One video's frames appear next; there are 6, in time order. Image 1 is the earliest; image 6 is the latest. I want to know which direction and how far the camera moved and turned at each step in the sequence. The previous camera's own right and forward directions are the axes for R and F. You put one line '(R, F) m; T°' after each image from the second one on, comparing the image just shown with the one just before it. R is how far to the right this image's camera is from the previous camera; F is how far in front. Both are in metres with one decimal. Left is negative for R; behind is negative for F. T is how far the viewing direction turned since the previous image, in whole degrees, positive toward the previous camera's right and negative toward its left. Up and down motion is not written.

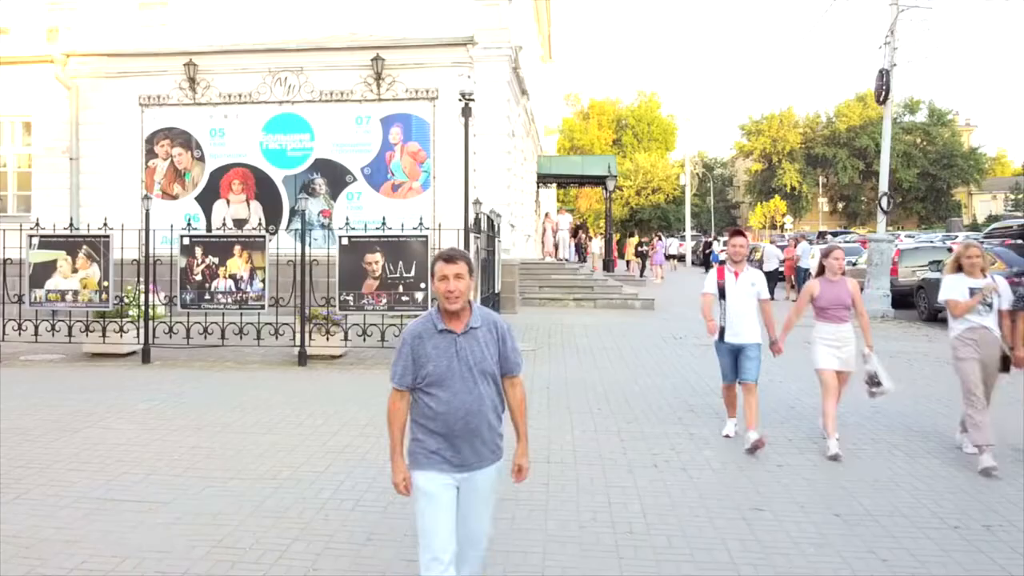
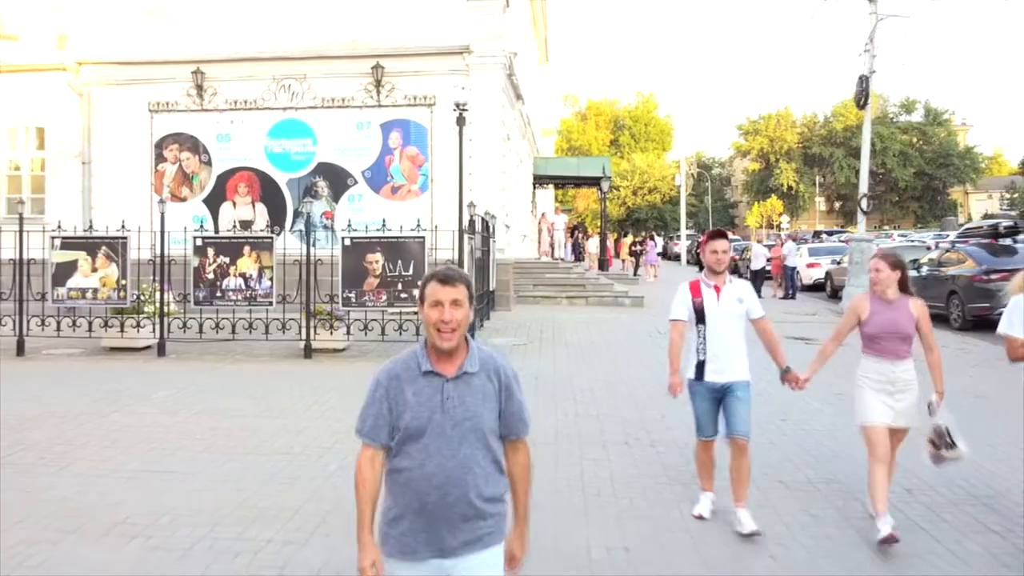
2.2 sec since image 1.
(+0.1, -0.7) m; 0°
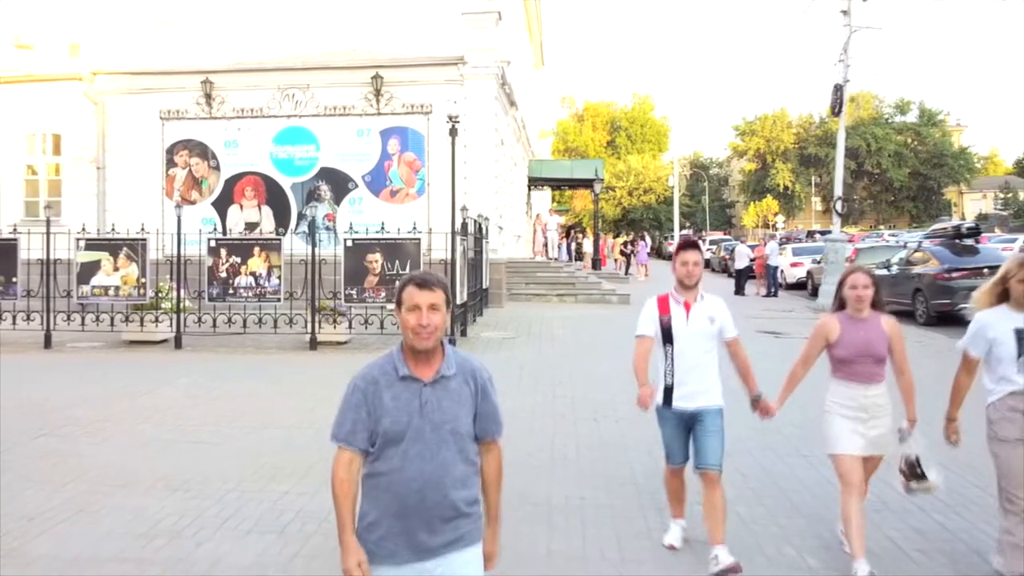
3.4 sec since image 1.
(+0.2, -1.0) m; 0°
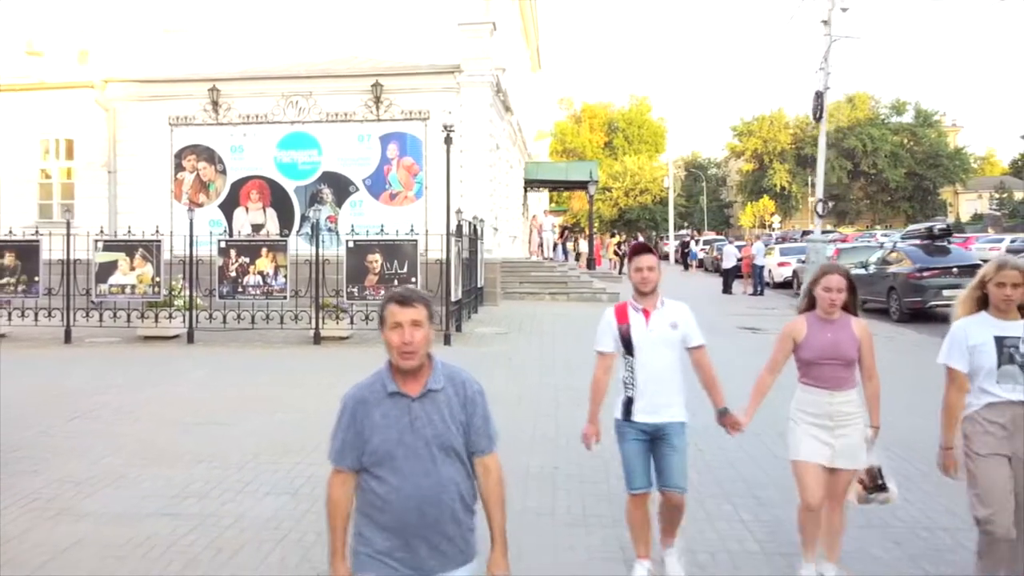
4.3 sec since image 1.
(+0.1, -0.8) m; 0°
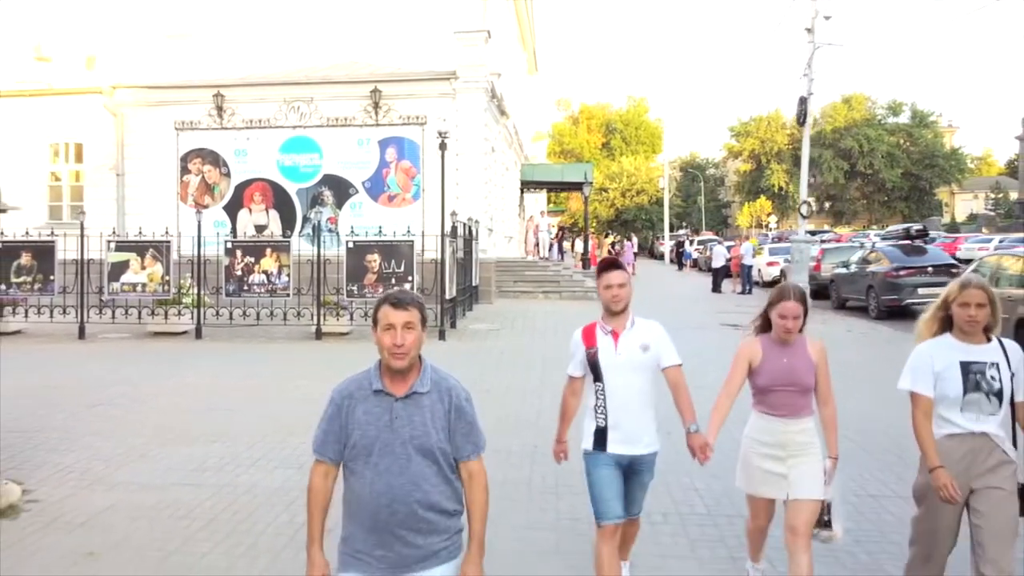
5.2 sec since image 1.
(+0.1, -0.7) m; 0°
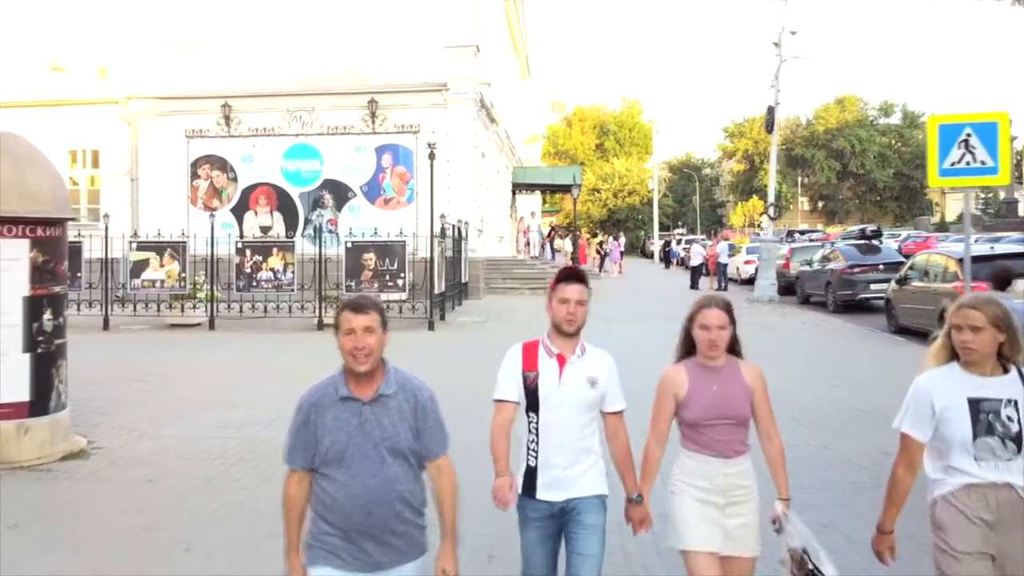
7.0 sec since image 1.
(+0.3, -1.5) m; 0°
